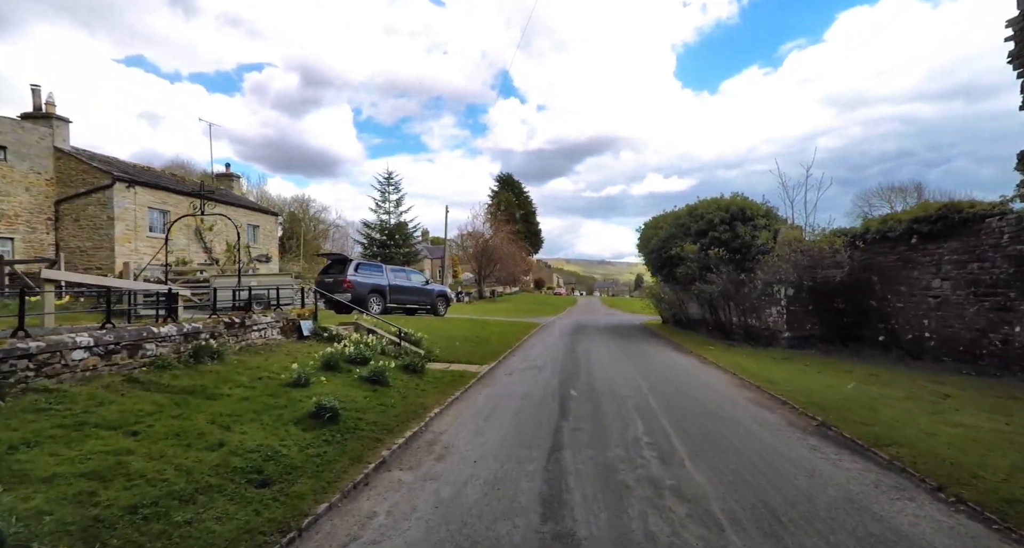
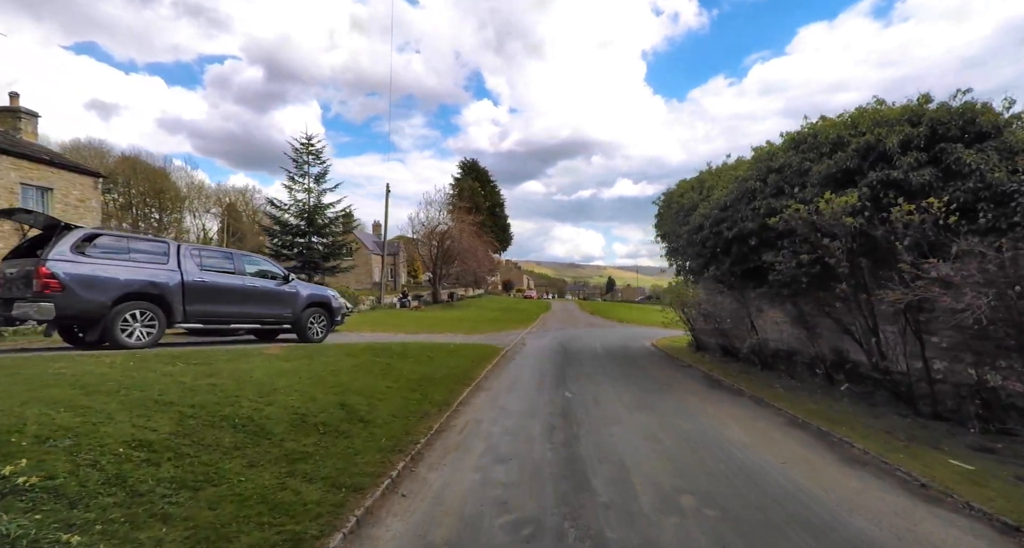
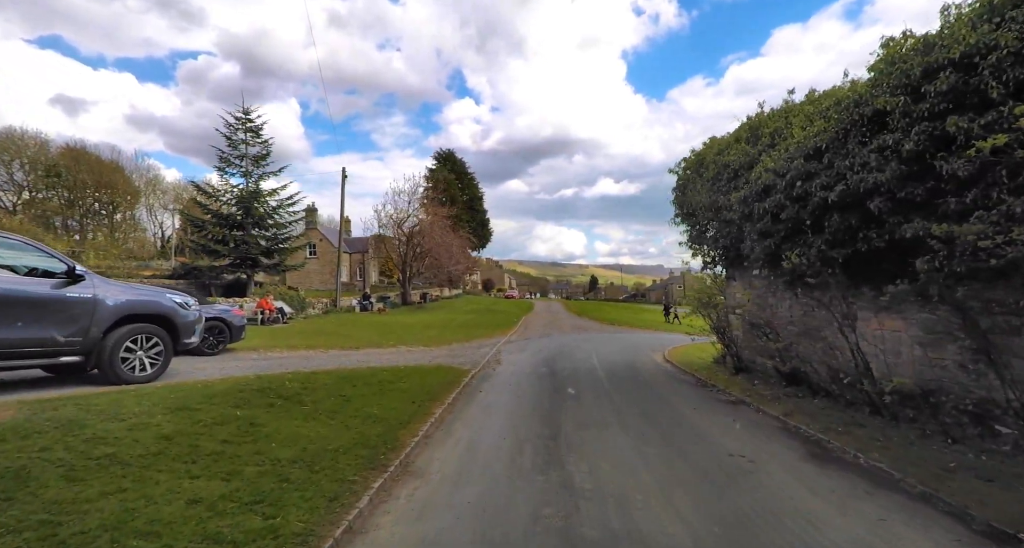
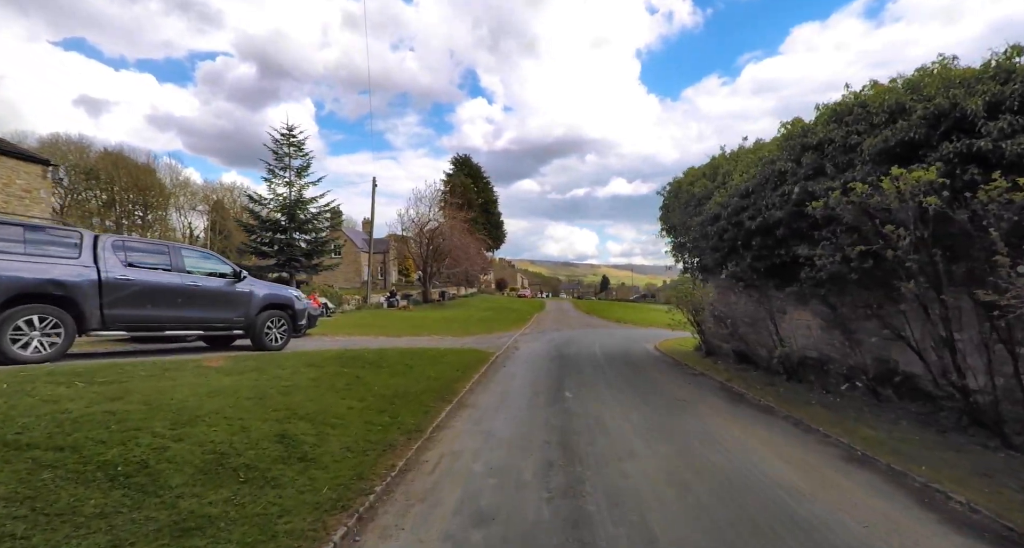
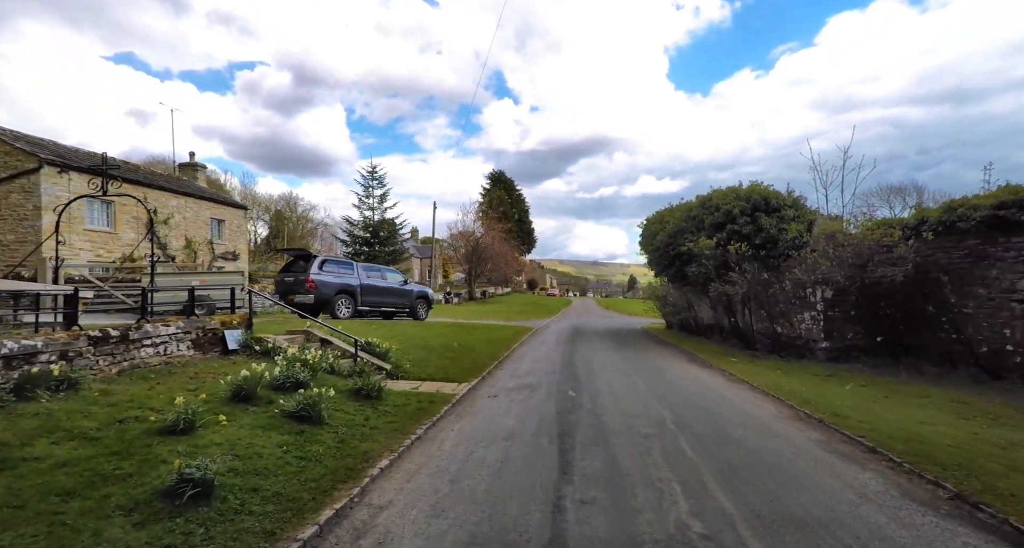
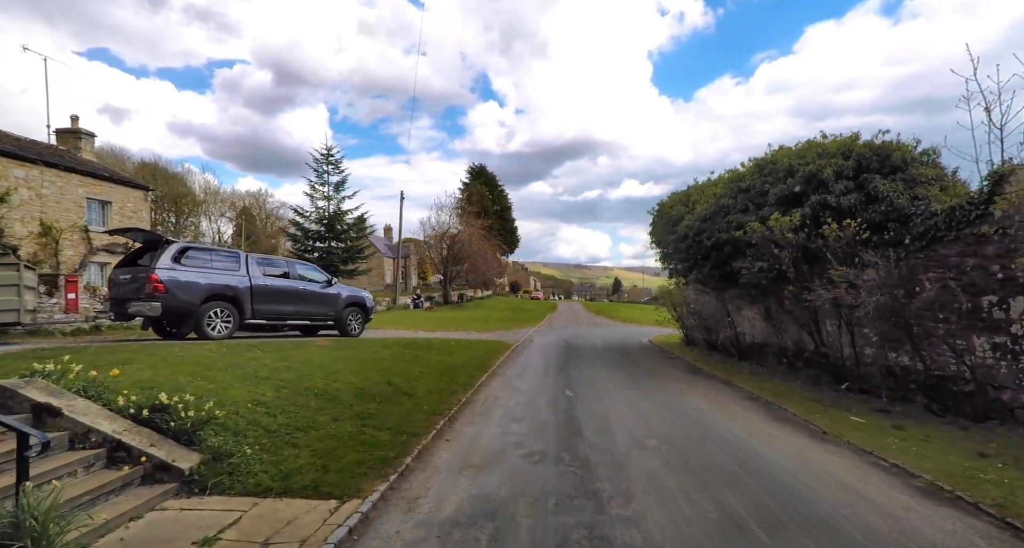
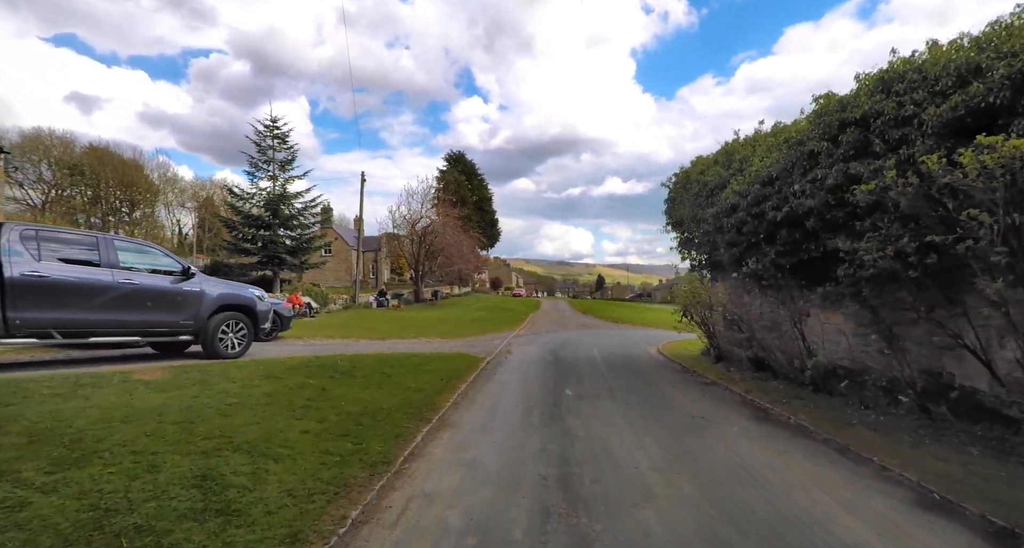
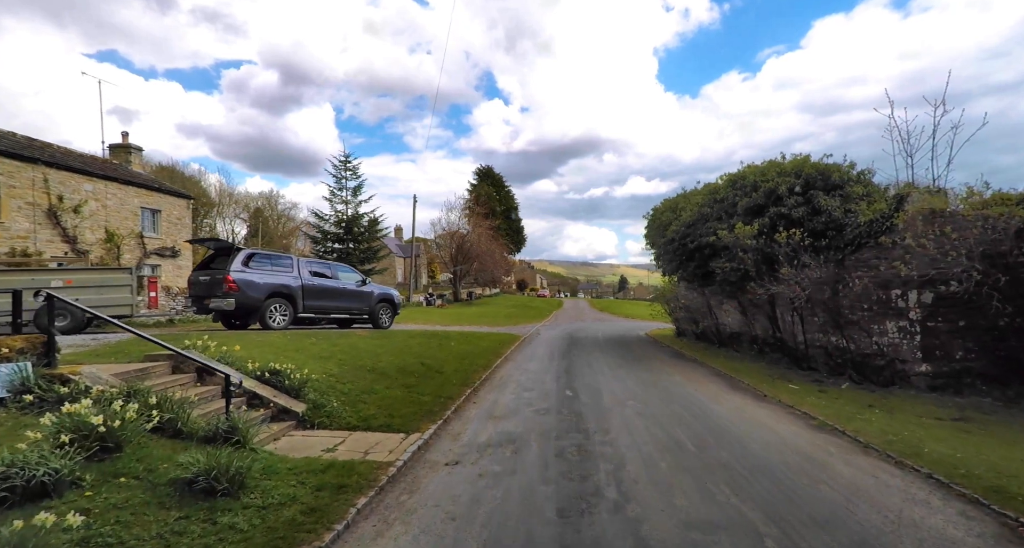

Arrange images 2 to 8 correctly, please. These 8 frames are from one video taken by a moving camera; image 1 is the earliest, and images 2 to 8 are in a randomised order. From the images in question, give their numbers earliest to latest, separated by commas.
5, 8, 6, 2, 4, 7, 3
